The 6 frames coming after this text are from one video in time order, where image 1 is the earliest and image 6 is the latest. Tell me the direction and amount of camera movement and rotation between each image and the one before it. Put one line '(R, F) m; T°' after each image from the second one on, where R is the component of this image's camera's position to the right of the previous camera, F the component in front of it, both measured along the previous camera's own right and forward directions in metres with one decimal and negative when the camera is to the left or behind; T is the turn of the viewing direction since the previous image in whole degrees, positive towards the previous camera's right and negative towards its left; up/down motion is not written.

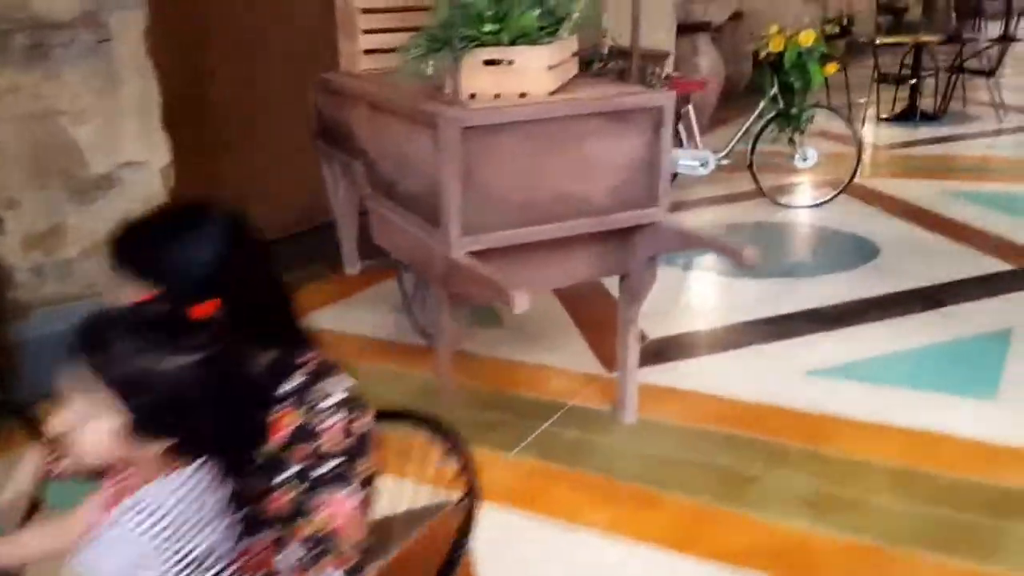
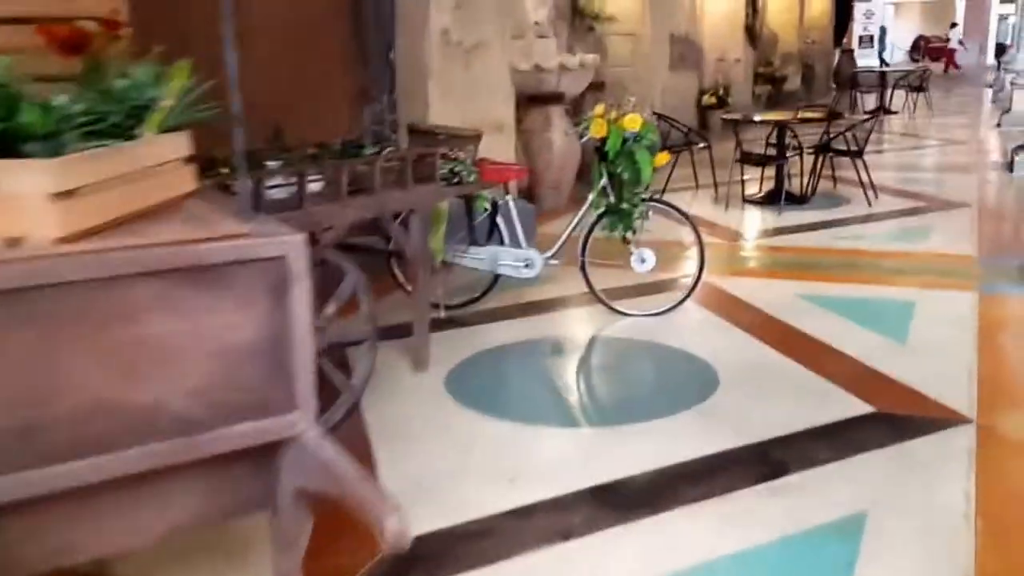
(+0.6, +0.9) m; +5°
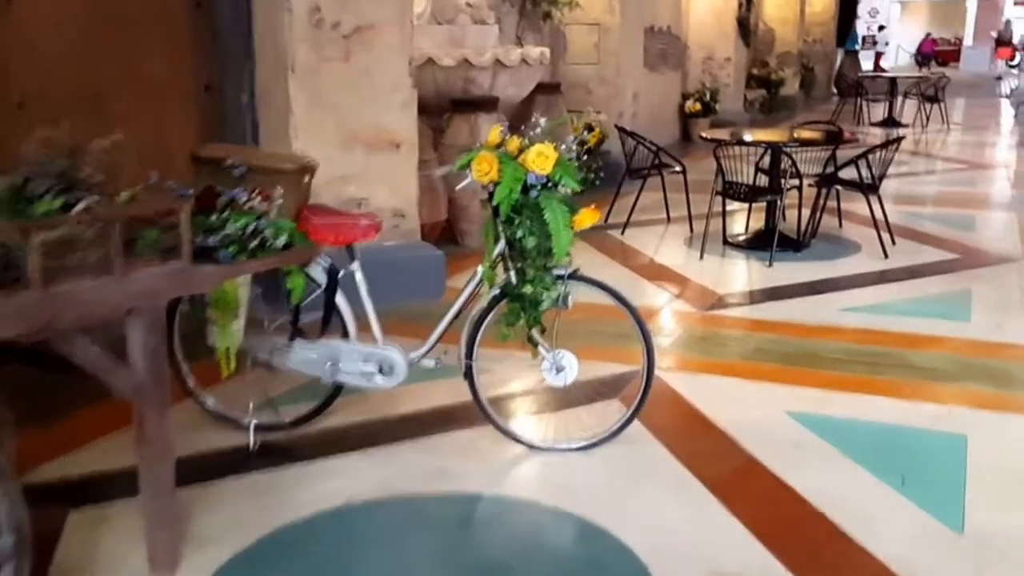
(+0.4, +1.4) m; +1°
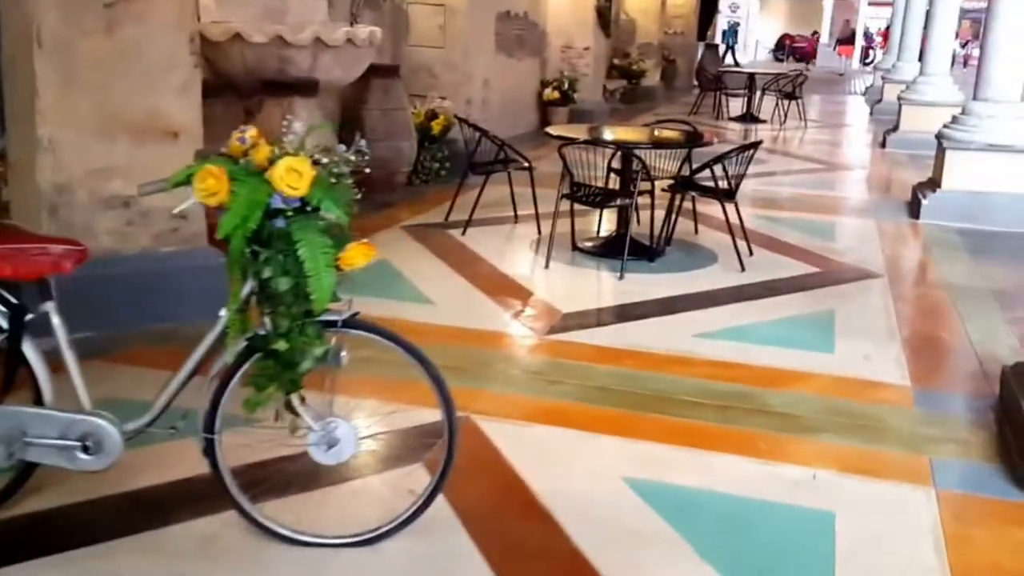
(+0.3, +0.6) m; +8°
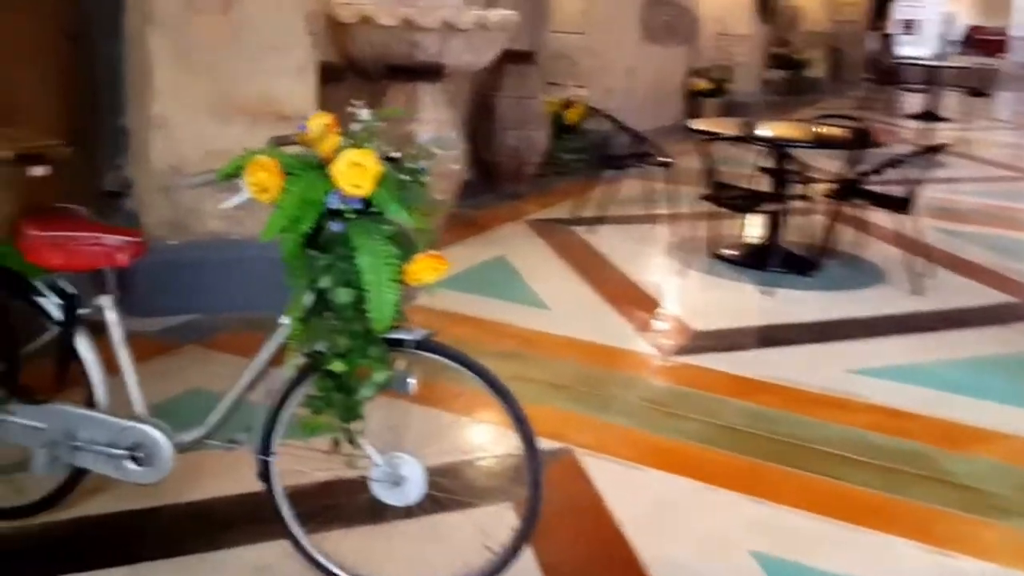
(+0.1, +0.4) m; -9°
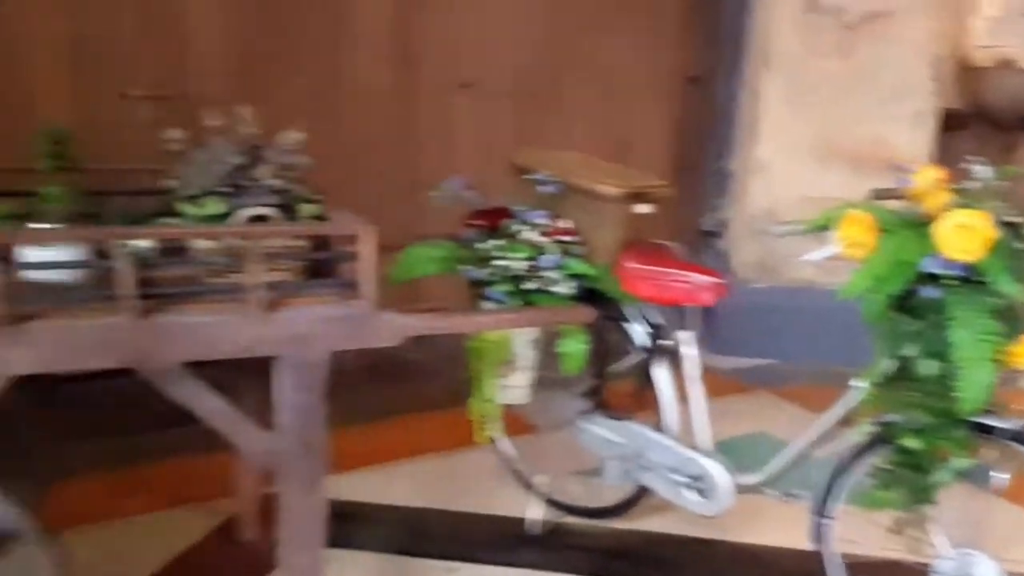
(0.0, 0.0) m; -35°
